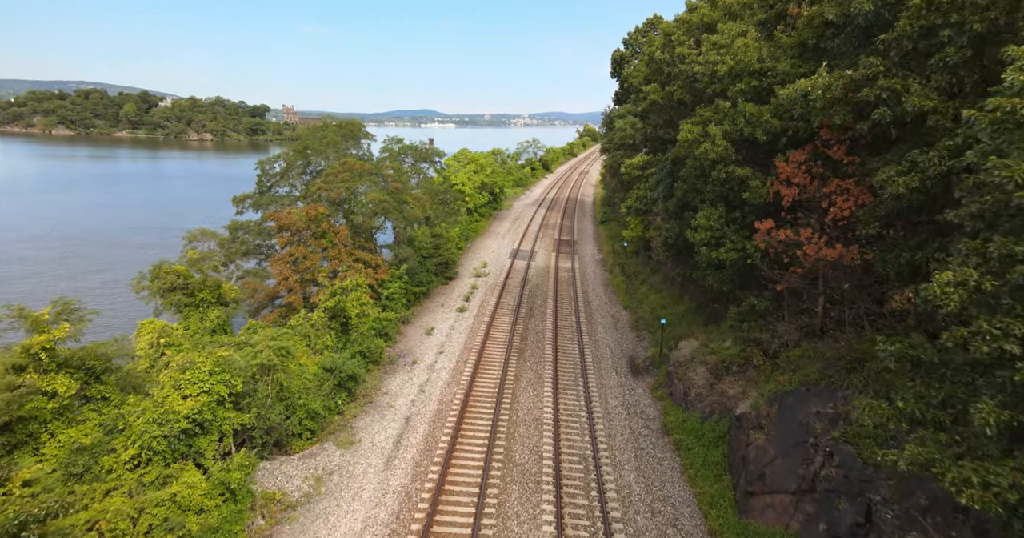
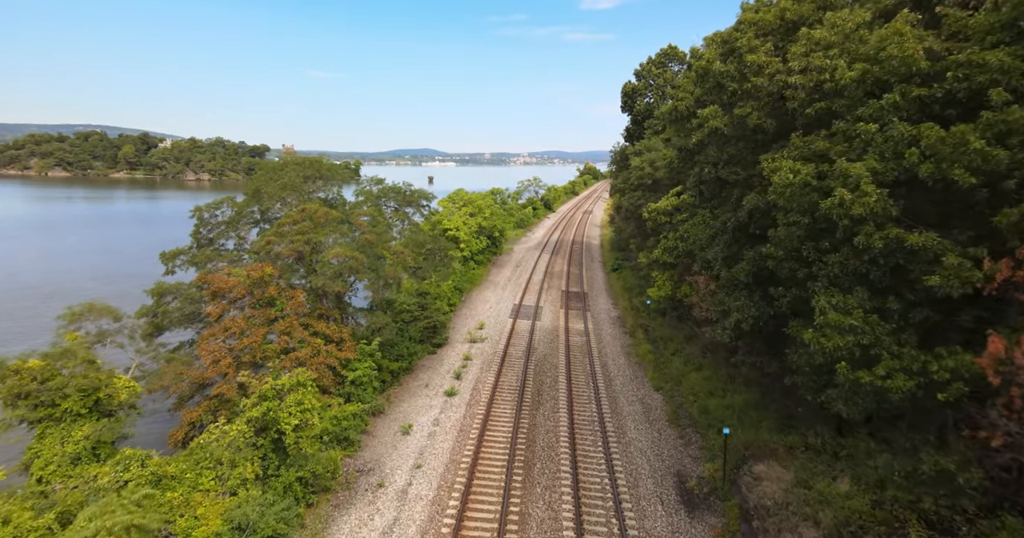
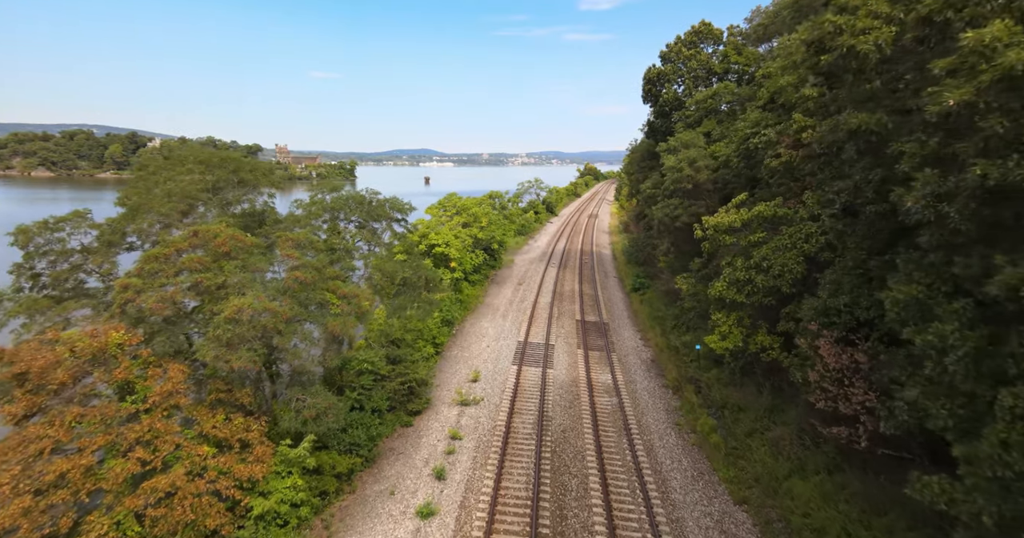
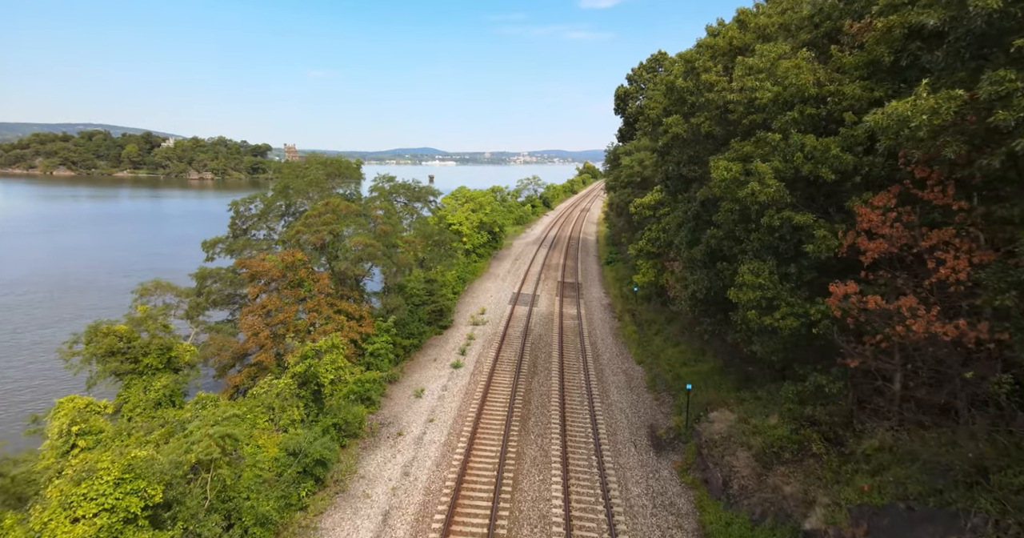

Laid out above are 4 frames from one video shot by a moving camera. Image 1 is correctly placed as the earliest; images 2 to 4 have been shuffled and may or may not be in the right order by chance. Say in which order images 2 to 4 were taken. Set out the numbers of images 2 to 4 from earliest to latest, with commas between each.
4, 2, 3
